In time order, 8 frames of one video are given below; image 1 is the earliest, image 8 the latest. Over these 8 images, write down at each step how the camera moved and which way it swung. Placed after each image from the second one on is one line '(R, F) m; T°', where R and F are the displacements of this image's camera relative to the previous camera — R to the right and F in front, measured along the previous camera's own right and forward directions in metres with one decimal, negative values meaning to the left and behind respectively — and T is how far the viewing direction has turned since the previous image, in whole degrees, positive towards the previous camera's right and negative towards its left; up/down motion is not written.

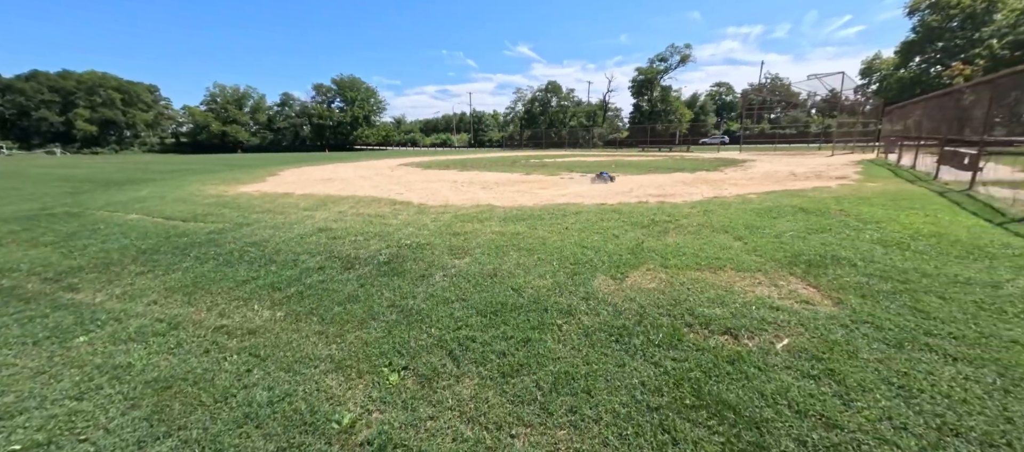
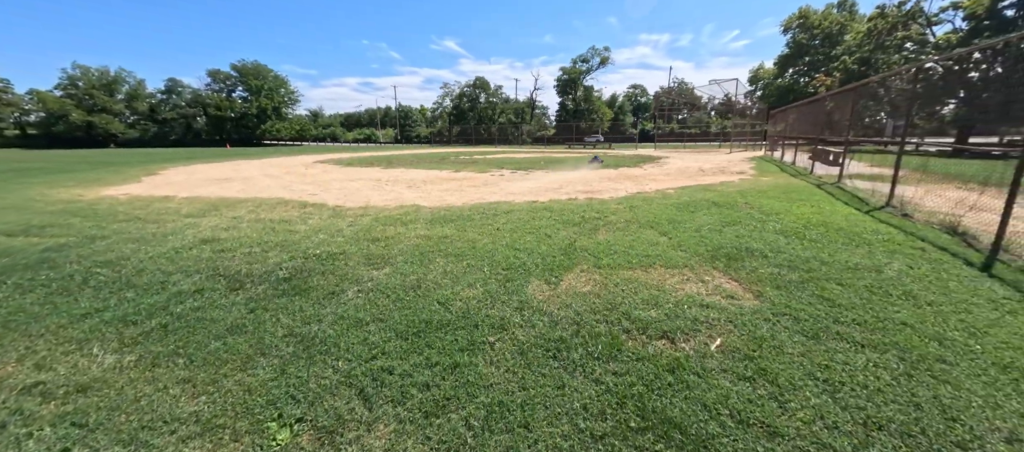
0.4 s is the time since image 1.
(+0.1, +0.3) m; +10°
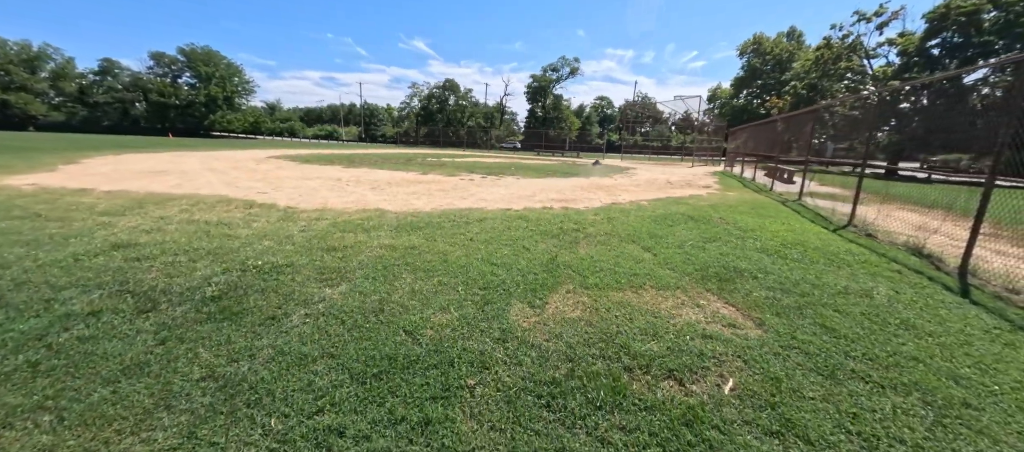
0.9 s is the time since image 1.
(-0.1, +0.4) m; +5°
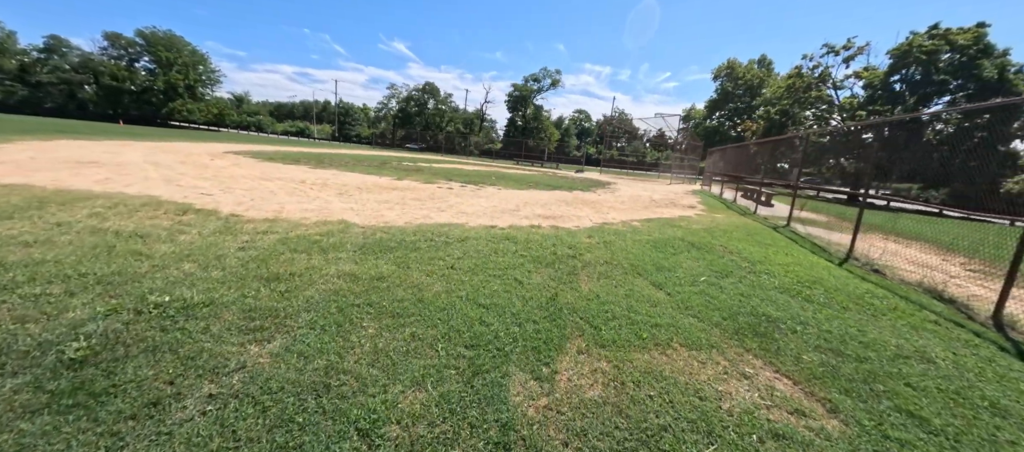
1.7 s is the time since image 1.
(-0.2, +0.7) m; +4°
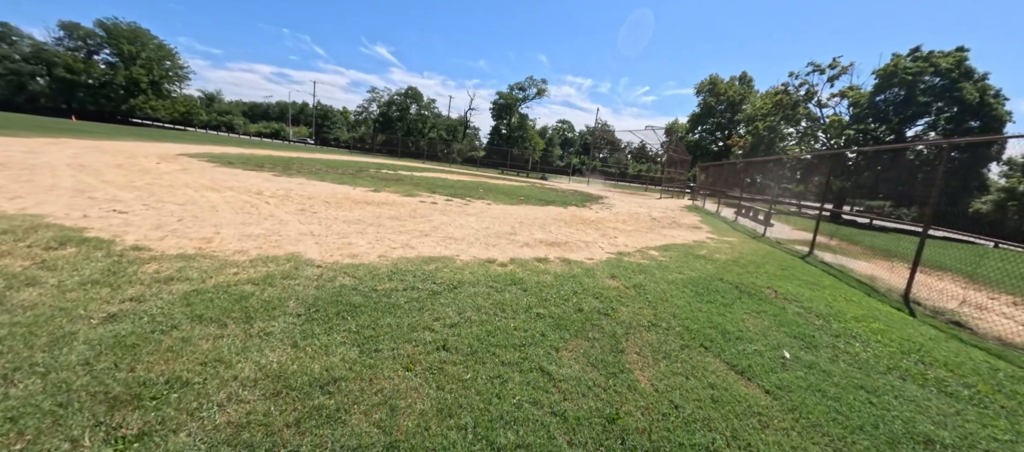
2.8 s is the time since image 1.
(-0.3, +1.2) m; +3°
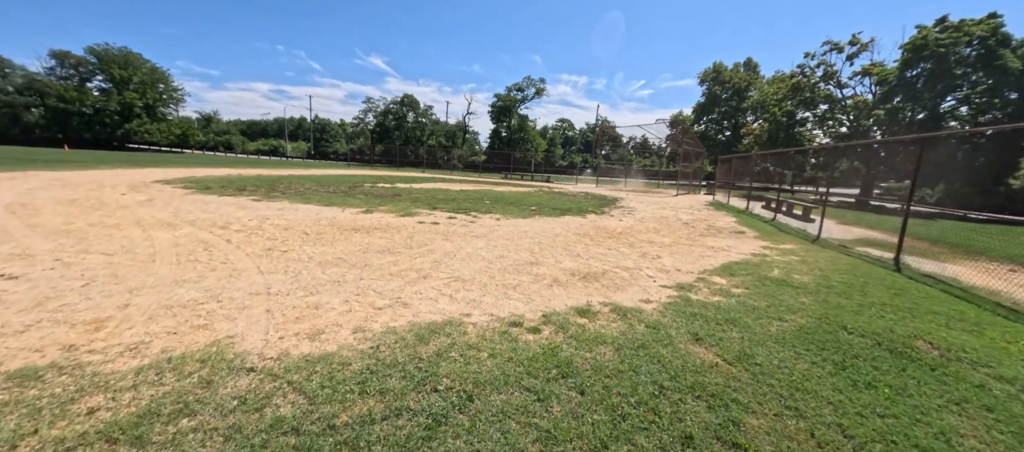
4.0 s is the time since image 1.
(-0.2, +1.4) m; -1°
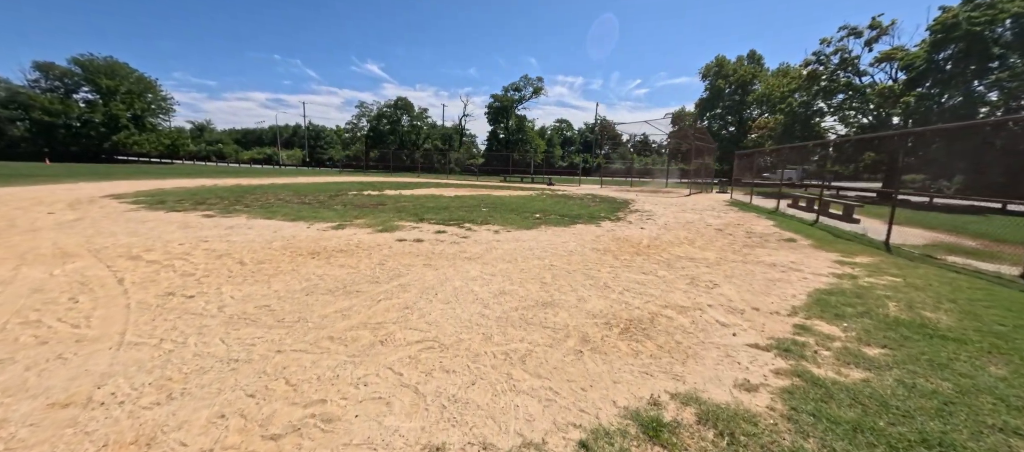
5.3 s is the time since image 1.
(0.0, +1.6) m; 0°
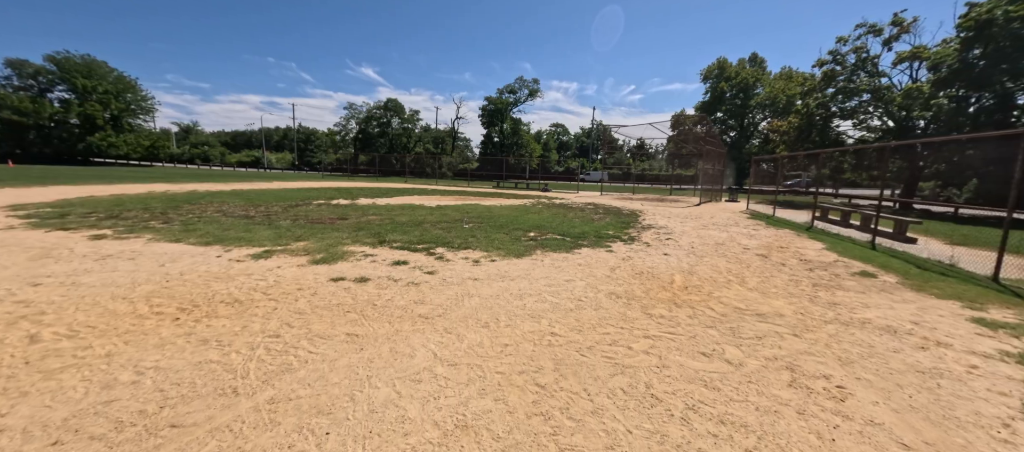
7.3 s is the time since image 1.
(+0.2, +2.0) m; +1°
